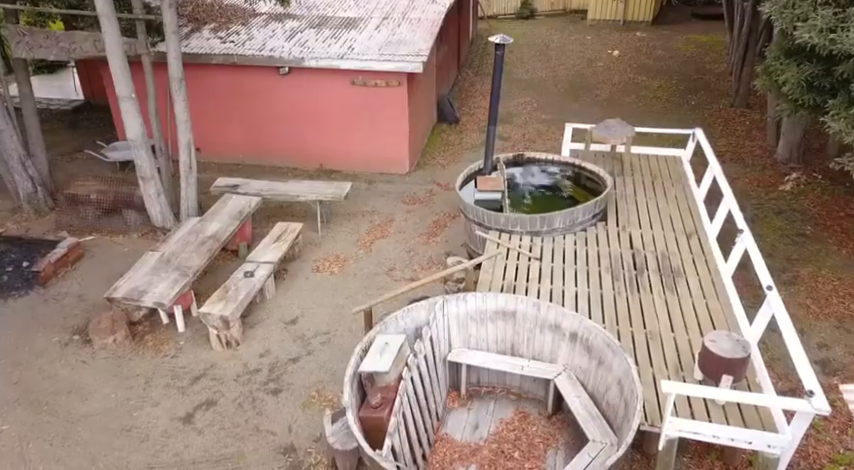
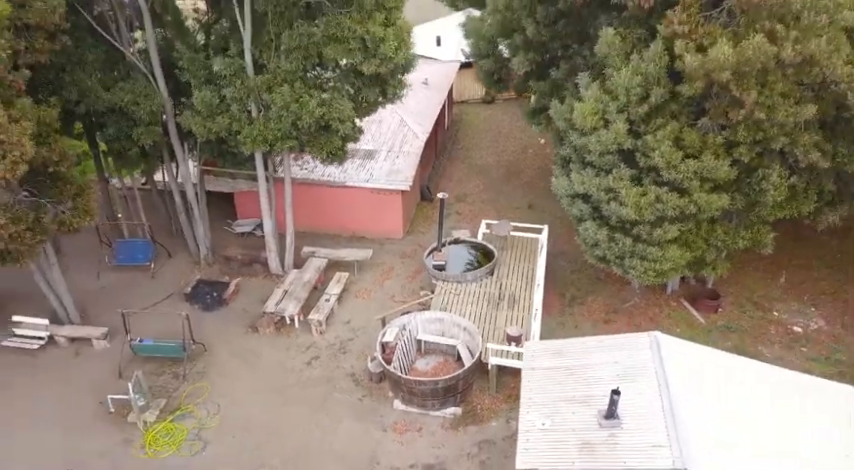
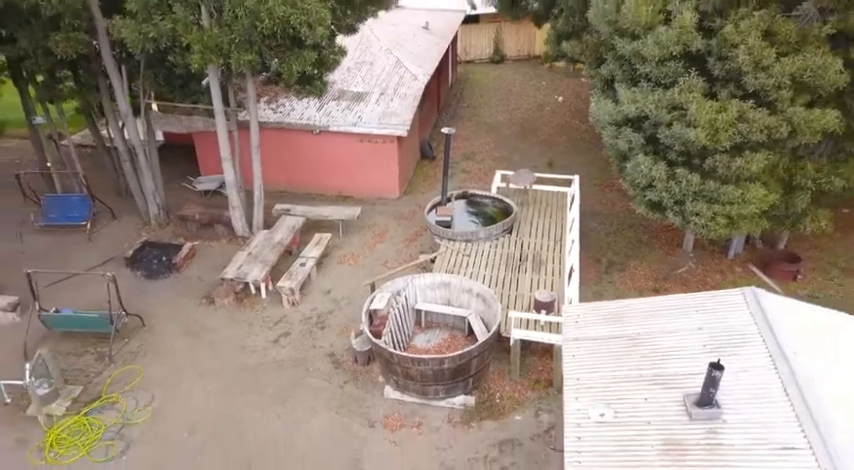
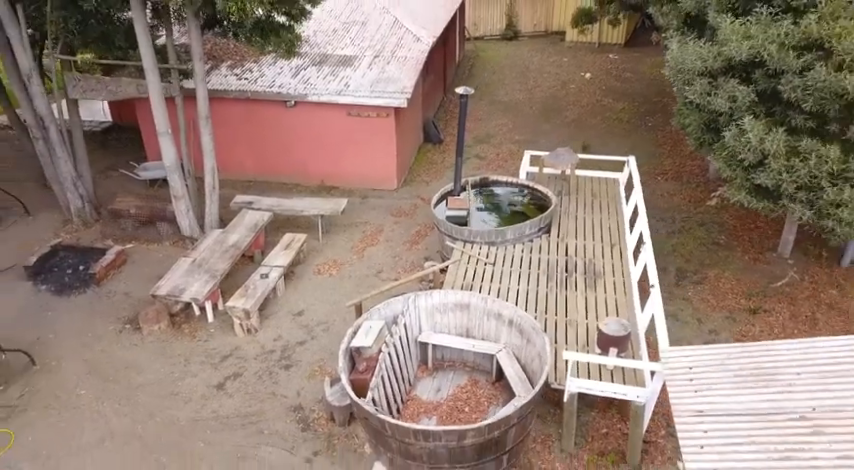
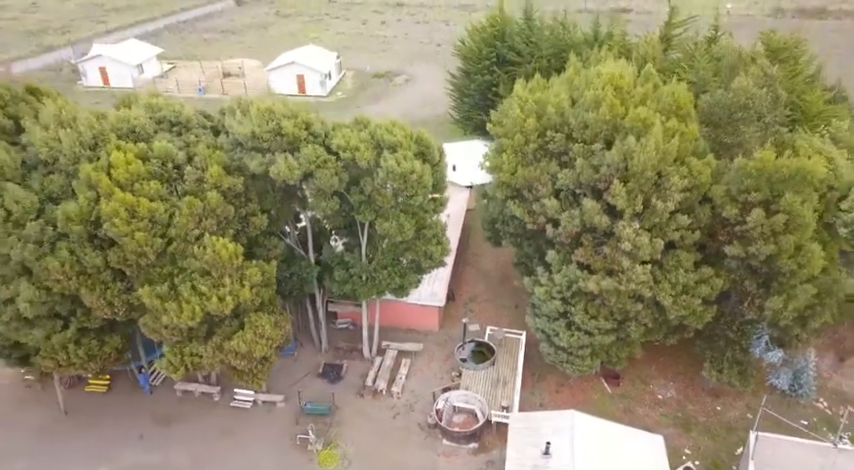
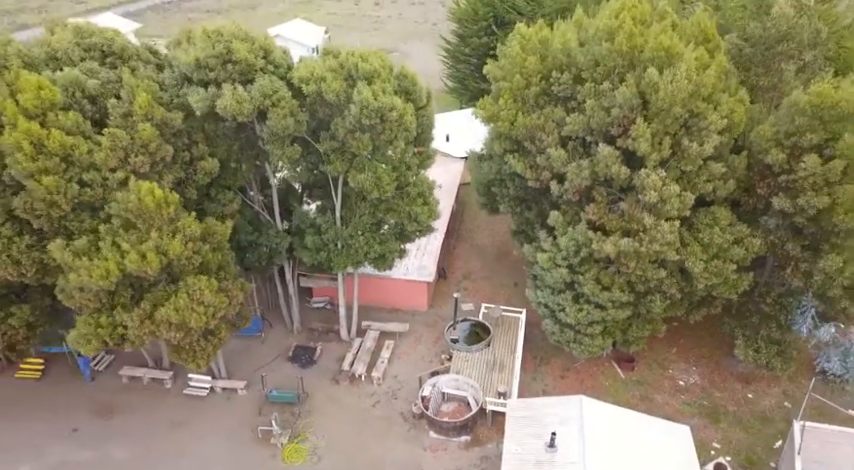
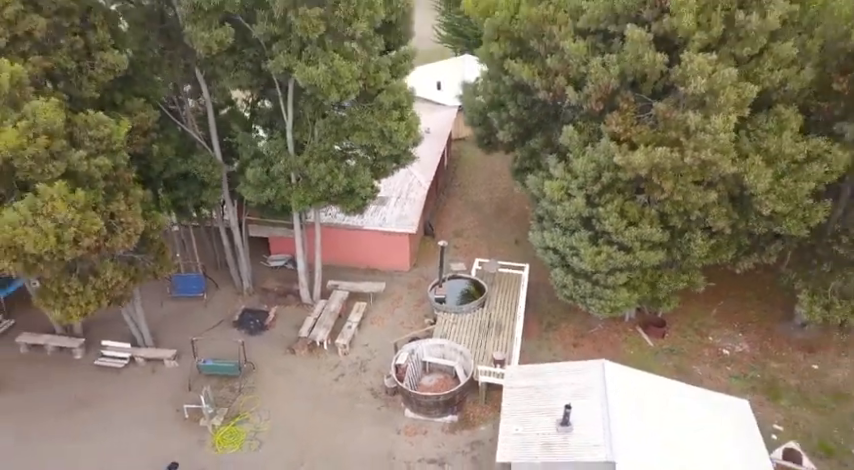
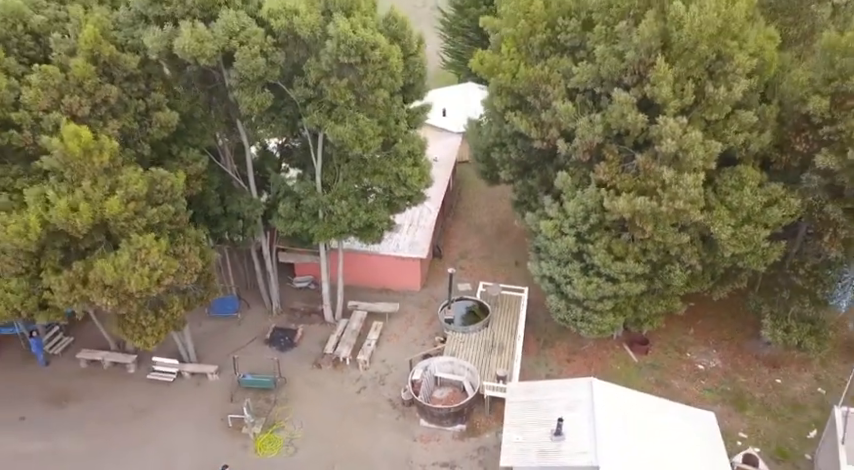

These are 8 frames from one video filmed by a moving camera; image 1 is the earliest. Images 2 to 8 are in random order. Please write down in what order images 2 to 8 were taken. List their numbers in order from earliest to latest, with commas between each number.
4, 3, 2, 7, 8, 6, 5
